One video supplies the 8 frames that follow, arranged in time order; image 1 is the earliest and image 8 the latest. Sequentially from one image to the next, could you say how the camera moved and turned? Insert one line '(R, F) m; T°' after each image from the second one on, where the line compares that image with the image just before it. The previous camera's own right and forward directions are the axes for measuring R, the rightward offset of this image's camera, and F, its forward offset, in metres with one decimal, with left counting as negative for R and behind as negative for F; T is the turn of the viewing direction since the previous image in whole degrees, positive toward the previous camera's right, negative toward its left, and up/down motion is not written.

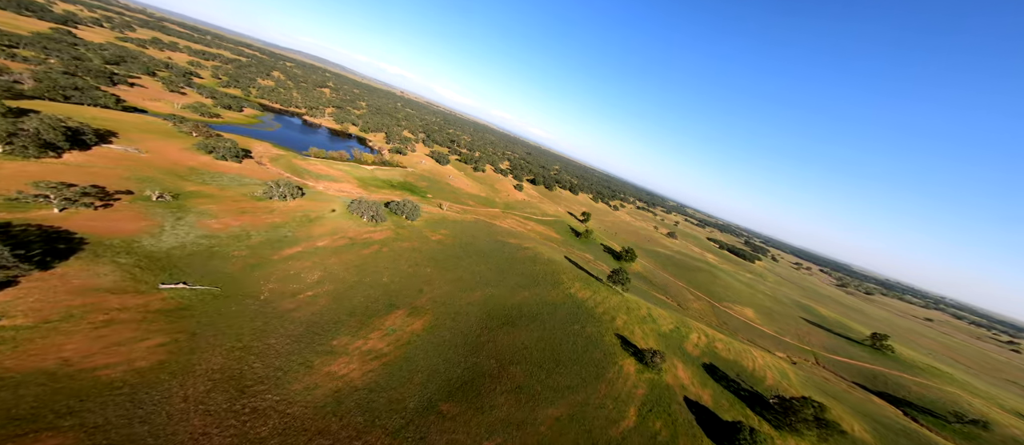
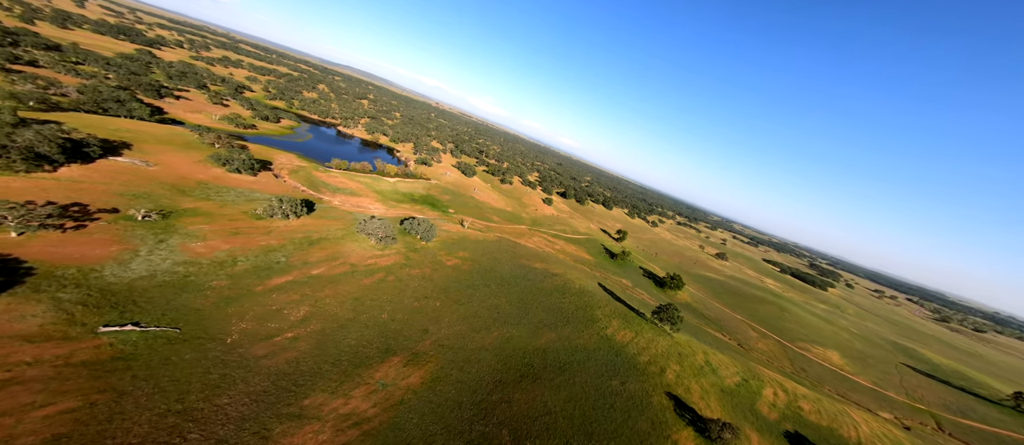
(+0.9, +6.0) m; -6°
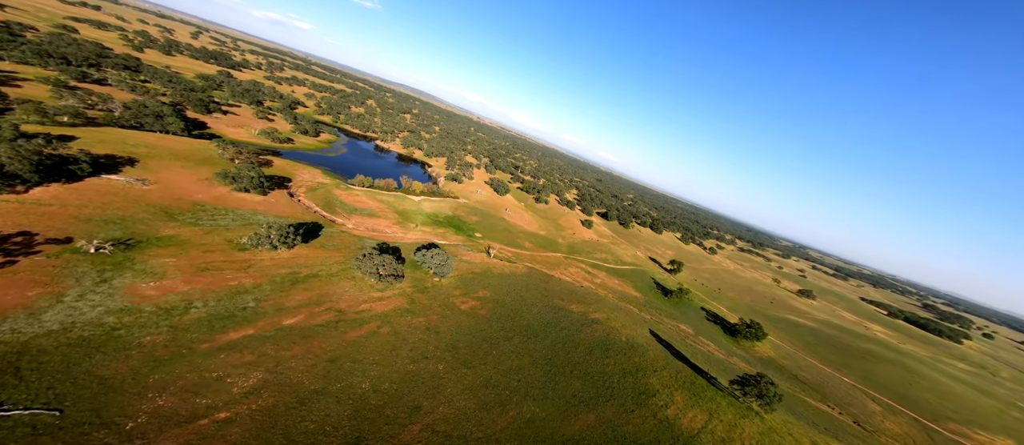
(+1.2, +7.9) m; -8°
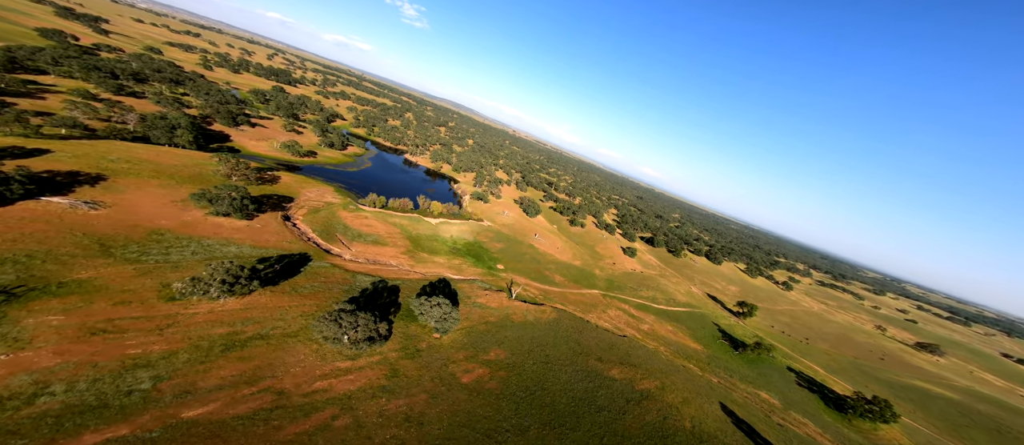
(+1.2, +9.0) m; -7°
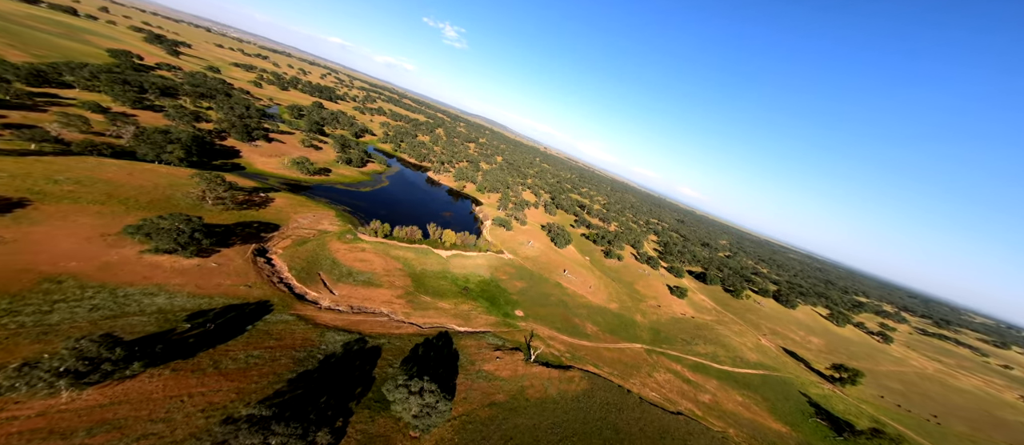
(+1.1, +9.1) m; -6°
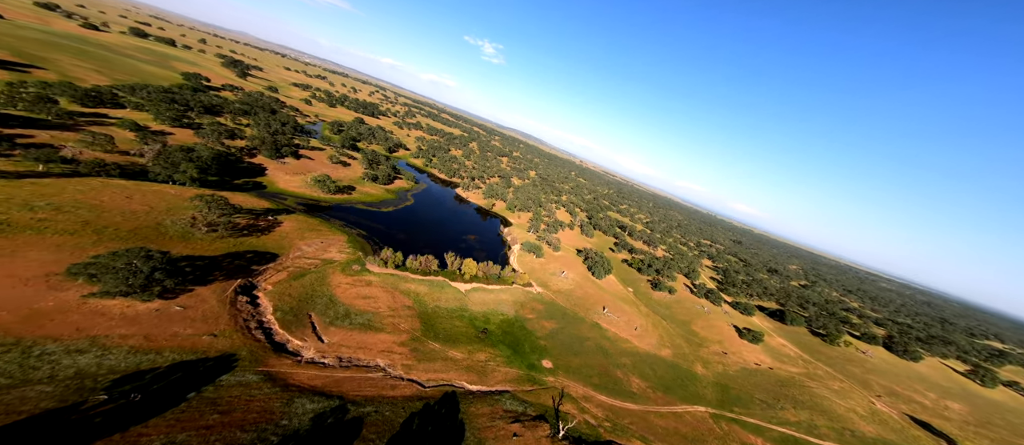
(+1.0, +6.9) m; -7°
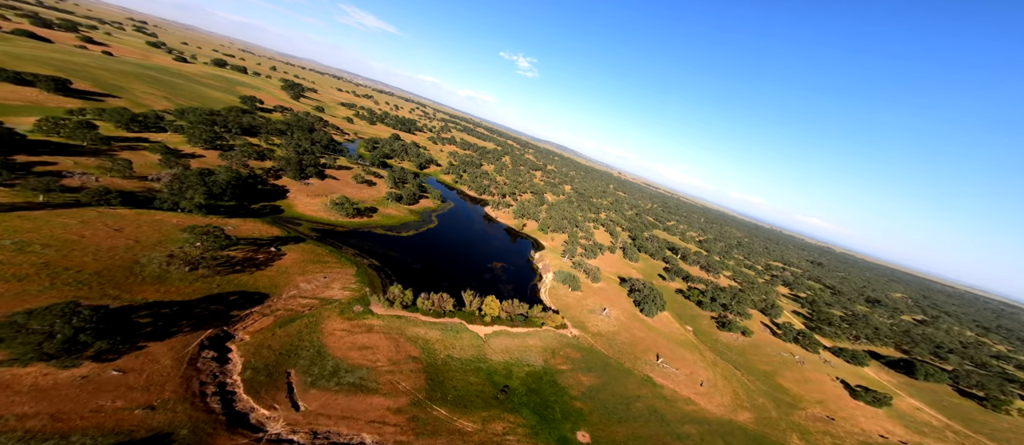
(+1.0, +6.9) m; -7°
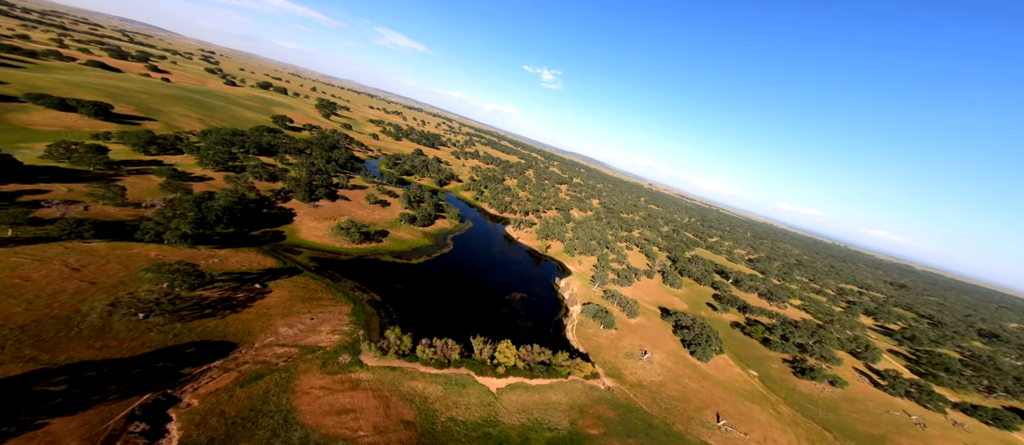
(+1.0, +6.2) m; -5°
